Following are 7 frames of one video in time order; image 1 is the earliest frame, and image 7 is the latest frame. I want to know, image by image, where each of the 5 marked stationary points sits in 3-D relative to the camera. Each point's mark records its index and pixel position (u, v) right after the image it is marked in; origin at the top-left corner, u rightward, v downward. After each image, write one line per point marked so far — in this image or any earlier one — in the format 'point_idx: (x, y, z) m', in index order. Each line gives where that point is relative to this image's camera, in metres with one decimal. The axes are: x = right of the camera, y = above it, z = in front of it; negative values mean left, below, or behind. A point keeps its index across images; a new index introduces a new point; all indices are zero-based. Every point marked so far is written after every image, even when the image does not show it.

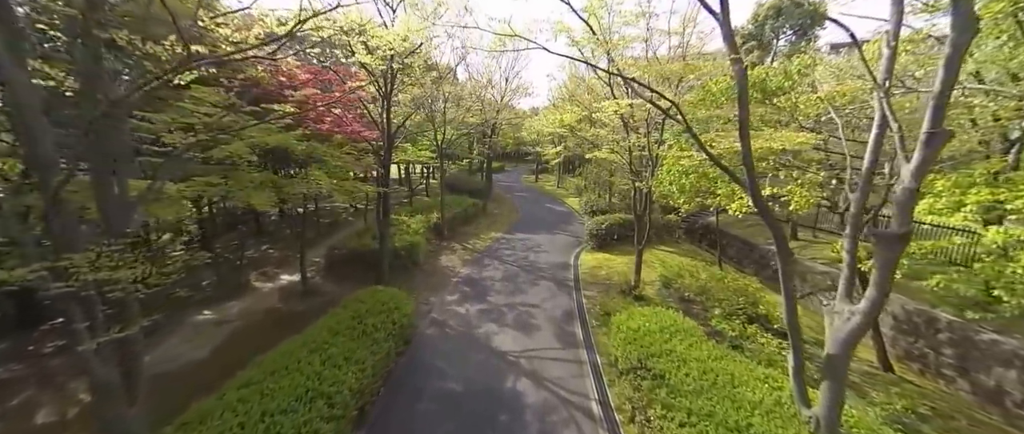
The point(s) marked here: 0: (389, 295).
0: (-2.9, -1.8, +7.6) m
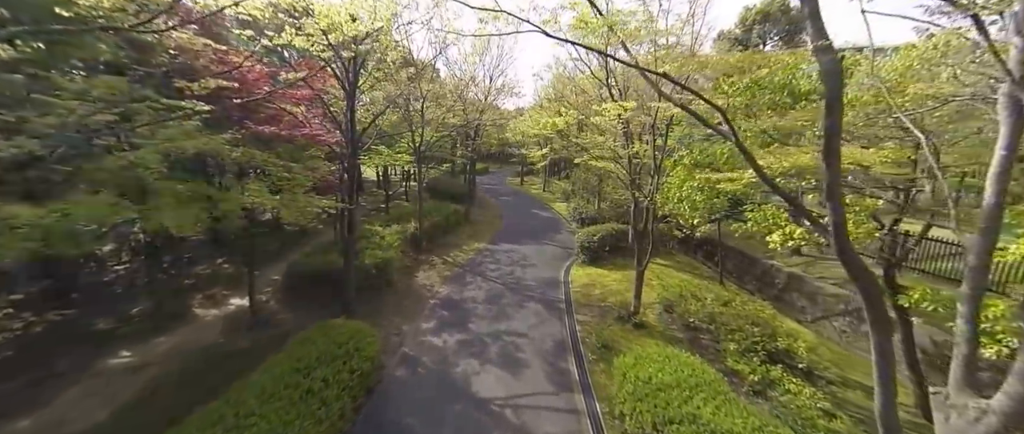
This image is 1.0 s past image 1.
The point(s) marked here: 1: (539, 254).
0: (-3.2, -2.2, +6.3) m
1: (+1.1, -1.6, +14.2) m
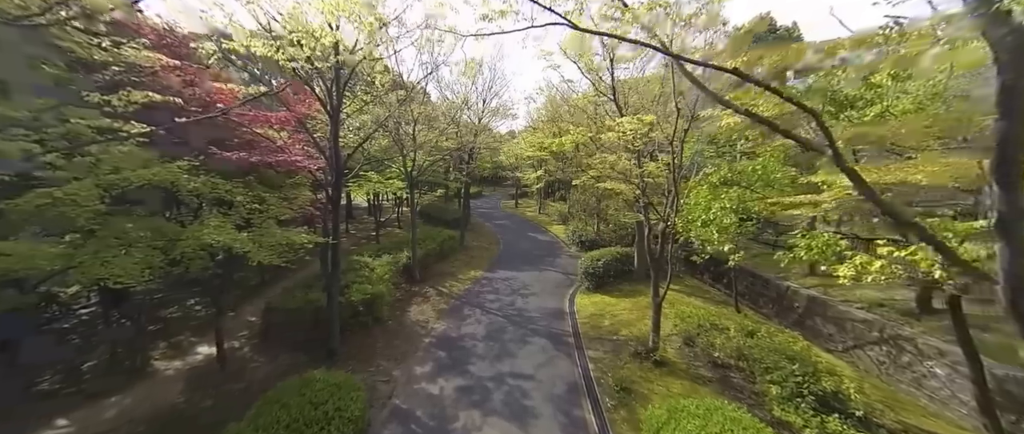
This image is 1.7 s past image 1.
0: (-3.0, -2.8, +5.3) m
1: (+1.1, -2.6, +13.4) m
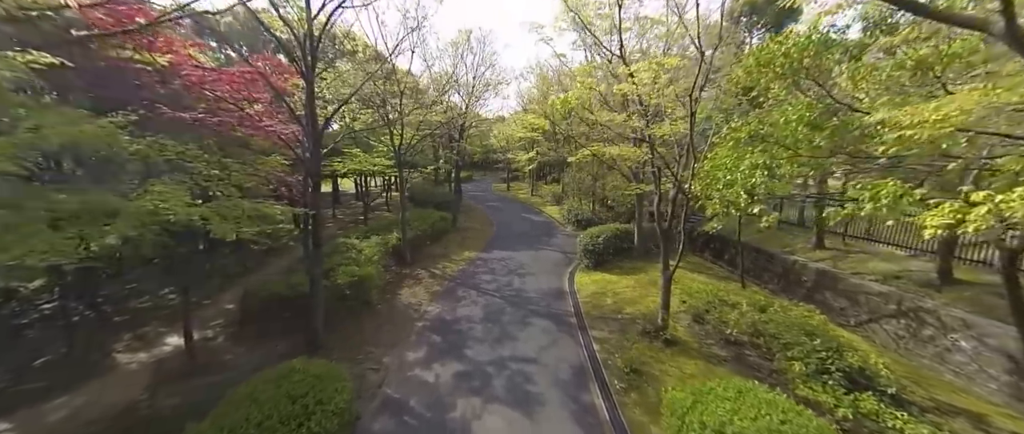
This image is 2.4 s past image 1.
0: (-3.0, -2.3, +4.7) m
1: (+1.0, -1.7, +12.9) m
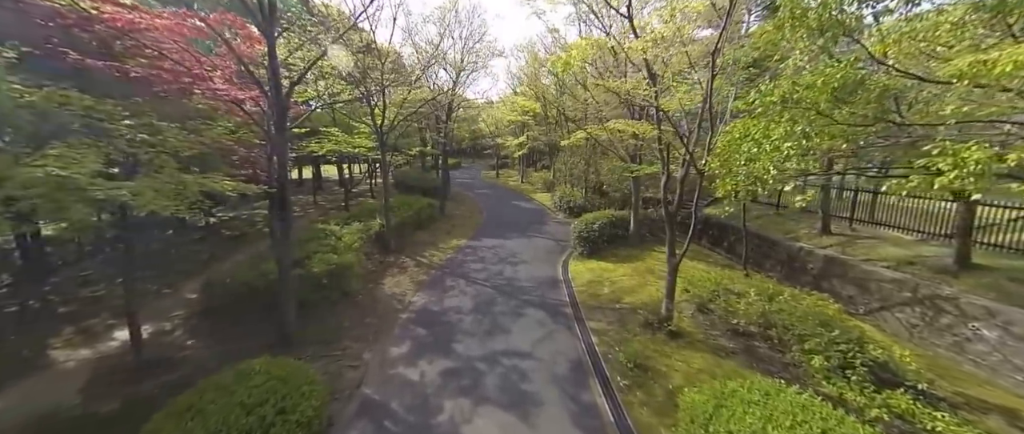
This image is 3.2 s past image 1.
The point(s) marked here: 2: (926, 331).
0: (-3.0, -2.0, +4.1) m
1: (+0.6, -1.2, +12.3) m
2: (+8.1, -2.2, +6.4) m
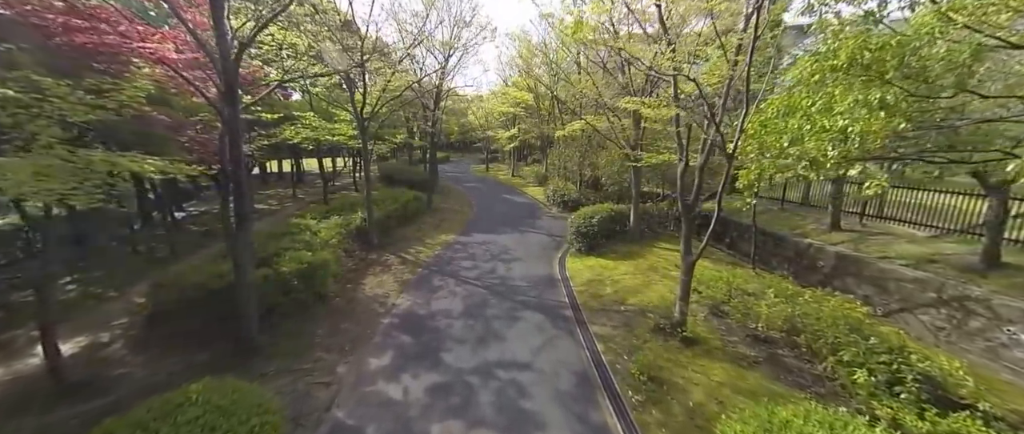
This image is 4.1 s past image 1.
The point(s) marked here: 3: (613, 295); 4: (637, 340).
0: (-3.0, -1.9, +3.2) m
1: (+0.4, -1.0, +11.5) m
2: (+8.0, -2.1, +6.0) m
3: (+2.4, -1.8, +7.9) m
4: (+2.3, -2.2, +6.0) m
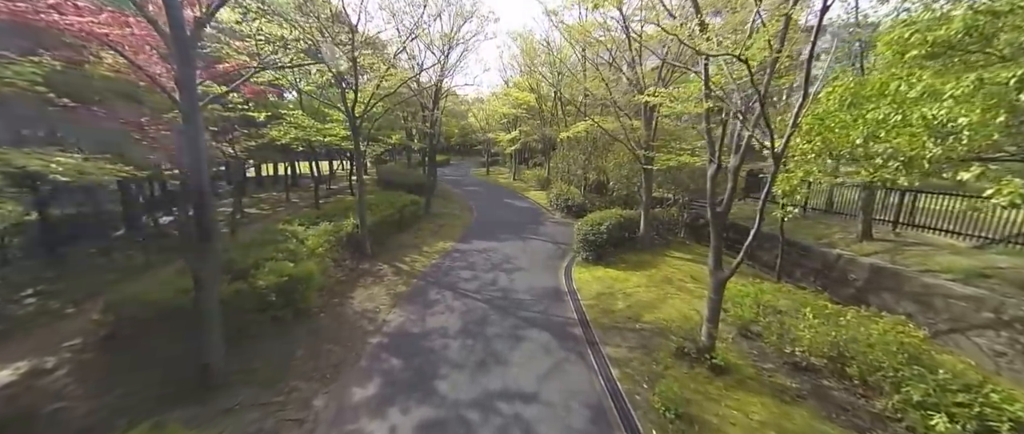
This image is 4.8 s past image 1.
0: (-2.9, -2.0, +2.5) m
1: (+0.4, -1.2, +10.8) m
2: (+8.1, -2.3, +5.2) m
3: (+2.5, -2.0, +7.1) m
4: (+2.3, -2.4, +5.3) m
